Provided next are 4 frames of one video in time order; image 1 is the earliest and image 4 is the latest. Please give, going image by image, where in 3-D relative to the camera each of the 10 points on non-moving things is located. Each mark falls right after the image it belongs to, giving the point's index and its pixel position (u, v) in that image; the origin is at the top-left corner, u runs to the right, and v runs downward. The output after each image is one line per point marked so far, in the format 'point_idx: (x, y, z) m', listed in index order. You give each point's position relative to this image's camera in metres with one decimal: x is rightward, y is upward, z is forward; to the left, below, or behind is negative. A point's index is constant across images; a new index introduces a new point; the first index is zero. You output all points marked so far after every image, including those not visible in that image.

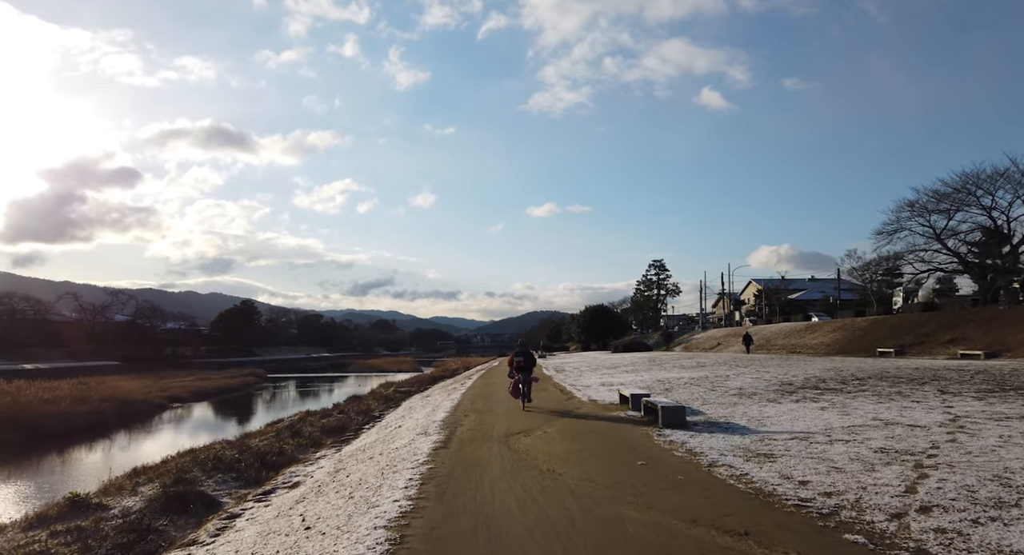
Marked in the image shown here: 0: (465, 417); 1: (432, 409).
0: (-1.0, -2.9, +14.2) m
1: (-2.0, -3.3, +17.2) m
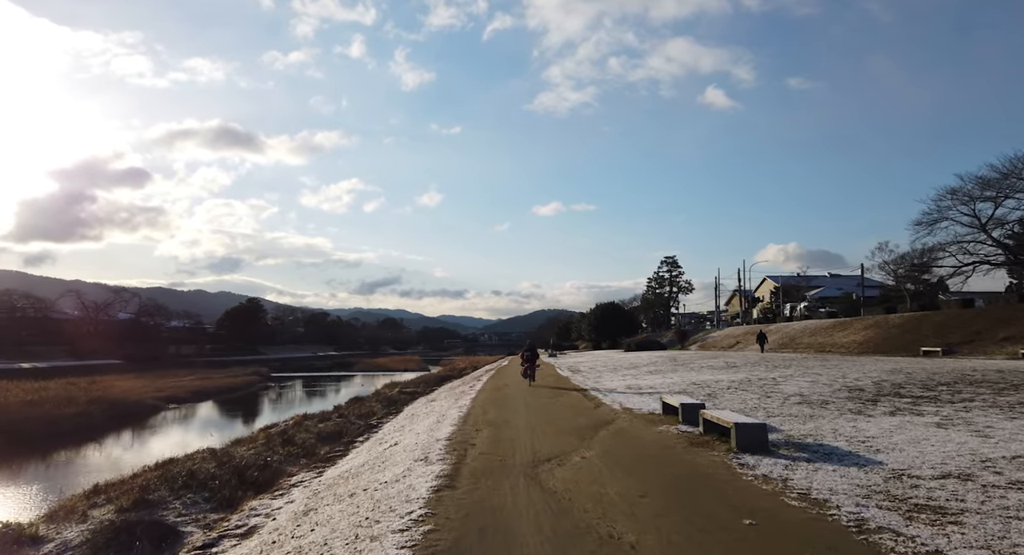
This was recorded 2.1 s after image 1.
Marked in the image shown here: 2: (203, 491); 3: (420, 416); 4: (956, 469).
0: (-0.6, -2.6, +11.3) m
1: (-1.6, -3.0, +14.4) m
2: (-7.7, -5.3, +16.9) m
3: (-2.4, -3.6, +17.7) m
4: (+4.7, -2.0, +7.2) m
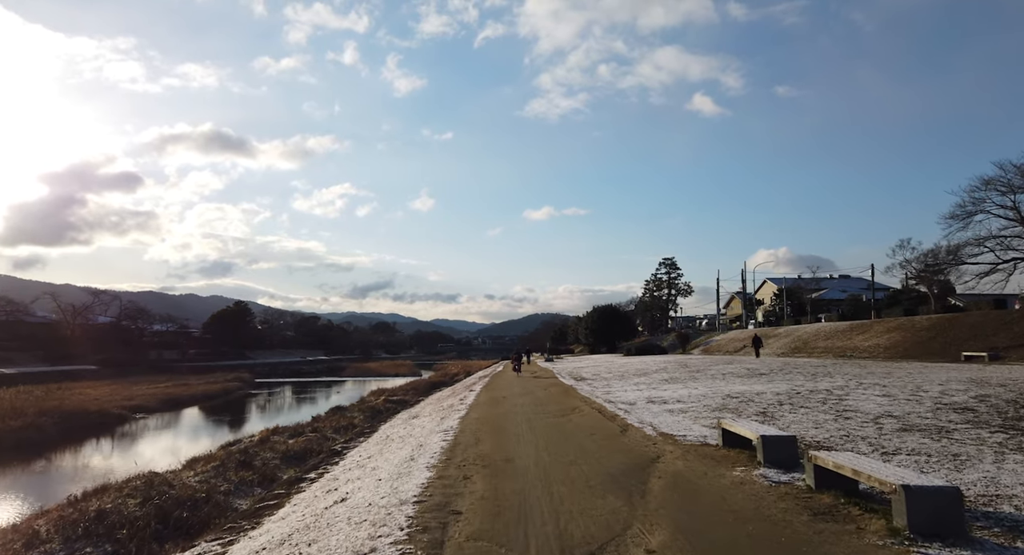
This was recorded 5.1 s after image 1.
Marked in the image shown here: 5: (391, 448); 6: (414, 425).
0: (-0.5, -2.3, +7.5) m
1: (-1.6, -2.7, +10.5) m
2: (-7.6, -5.0, +13.0) m
3: (-2.4, -3.3, +13.8) m
4: (+4.8, -1.7, +3.4) m
5: (-2.3, -3.1, +12.5) m
6: (-2.4, -3.5, +16.3) m
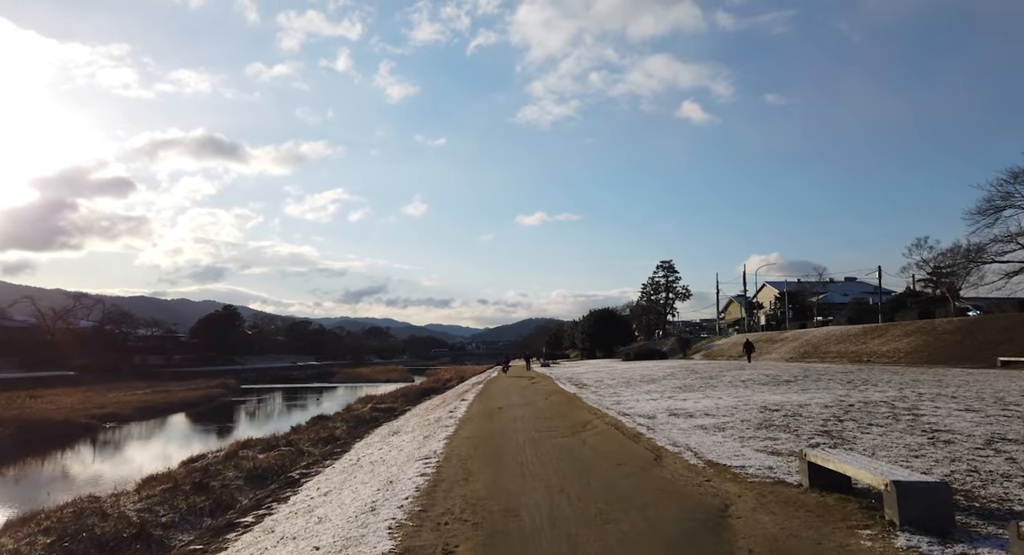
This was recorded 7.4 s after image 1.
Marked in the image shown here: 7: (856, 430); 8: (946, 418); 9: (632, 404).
0: (-0.5, -2.0, +4.6) m
1: (-1.6, -2.5, +7.6) m
2: (-7.6, -4.8, +10.0) m
3: (-2.4, -3.1, +10.9) m
4: (+4.9, -1.3, +0.5) m
5: (-2.3, -2.9, +9.6) m
6: (-2.4, -3.3, +13.4) m
7: (+5.7, -2.5, +11.3) m
8: (+7.5, -2.4, +11.9) m
9: (+3.4, -3.6, +19.4) m
